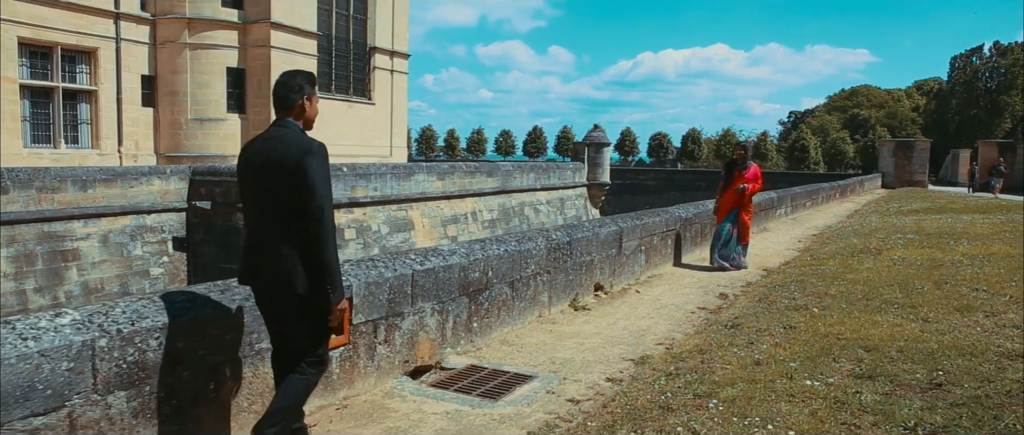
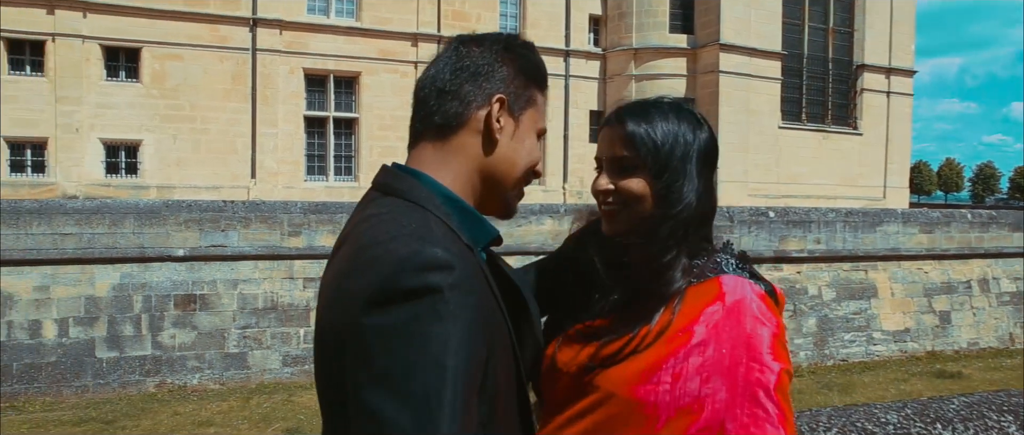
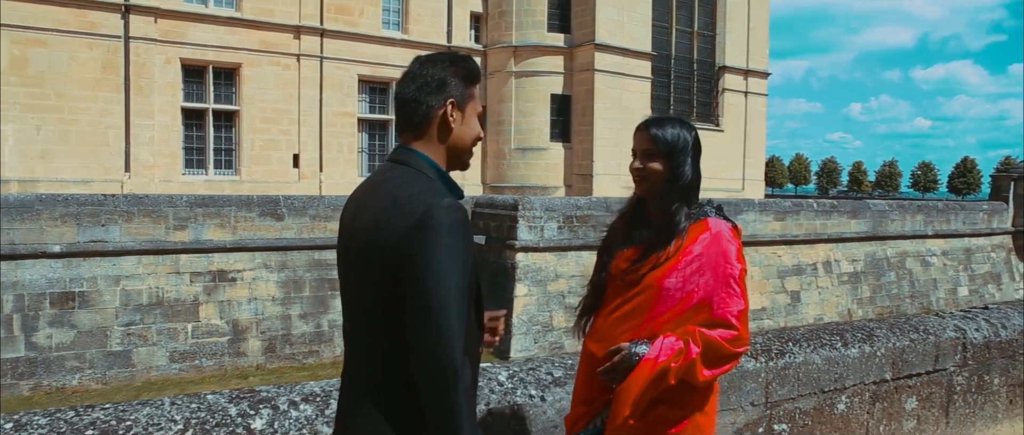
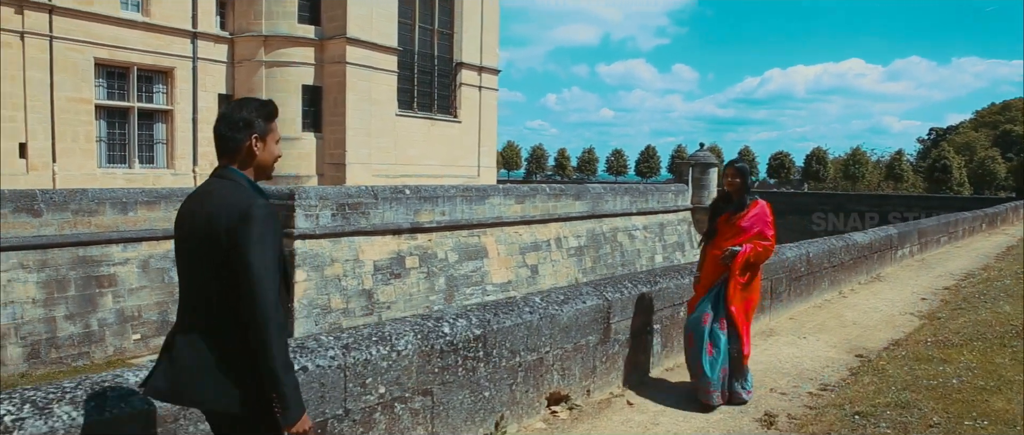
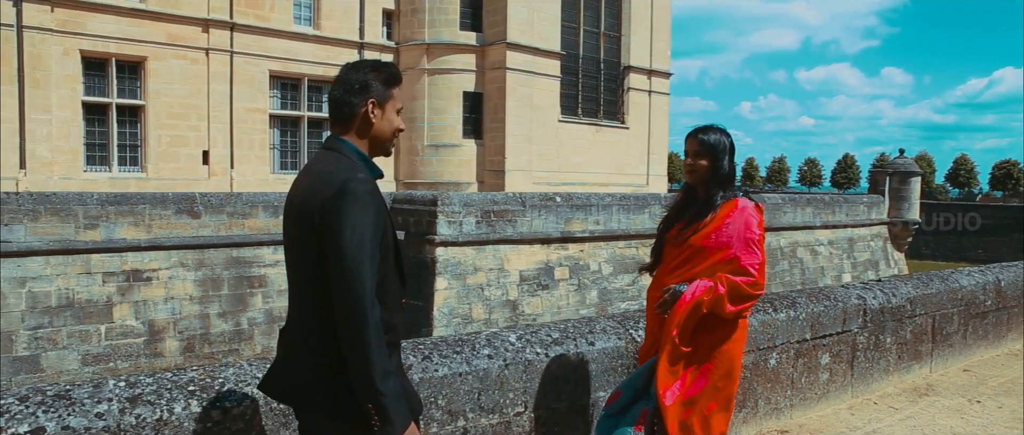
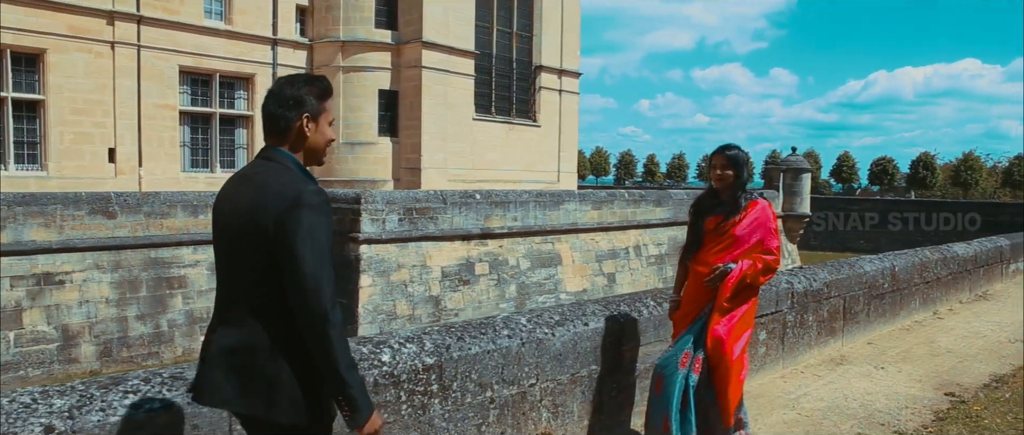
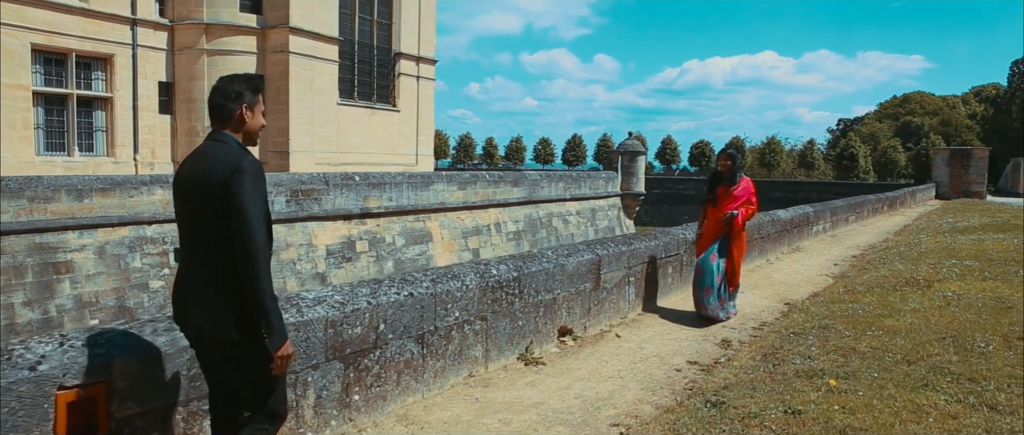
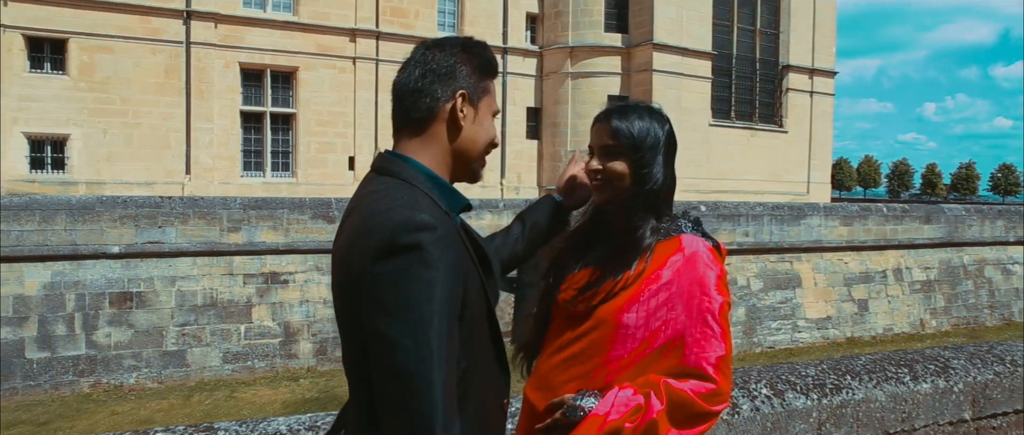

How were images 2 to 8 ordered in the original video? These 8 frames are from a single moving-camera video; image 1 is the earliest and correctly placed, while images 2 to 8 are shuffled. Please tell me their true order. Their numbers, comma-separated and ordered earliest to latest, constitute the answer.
7, 4, 6, 5, 3, 8, 2
